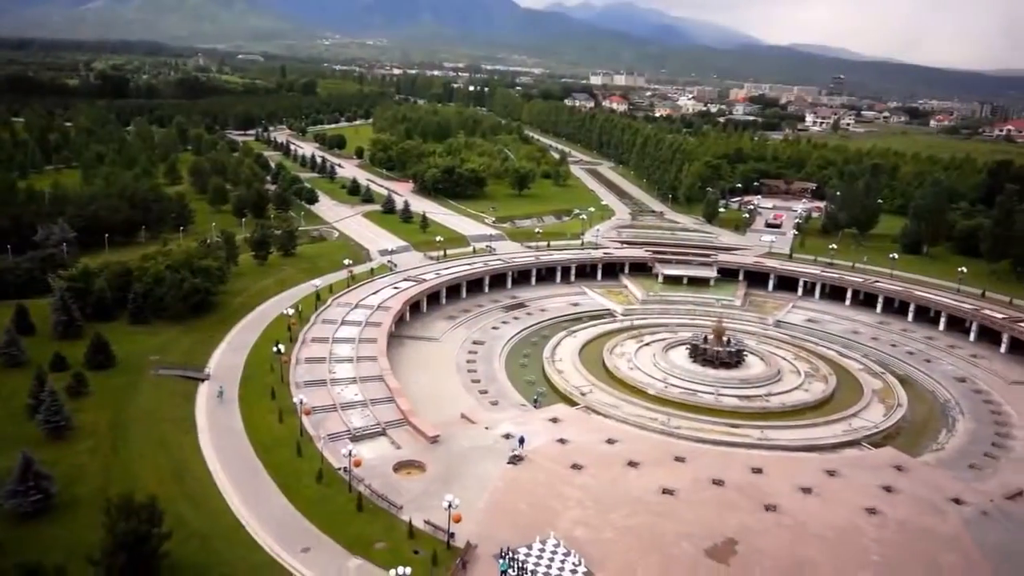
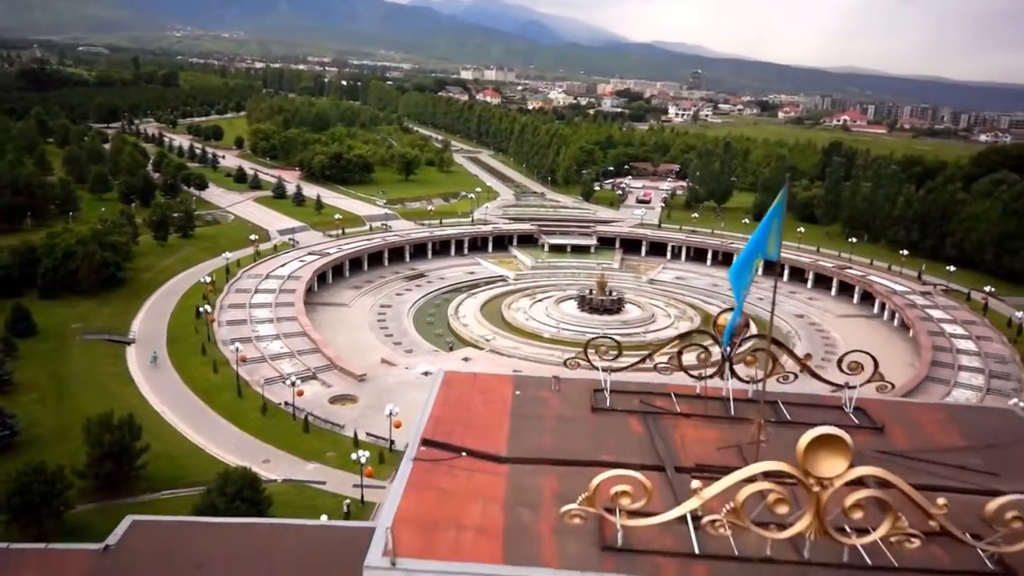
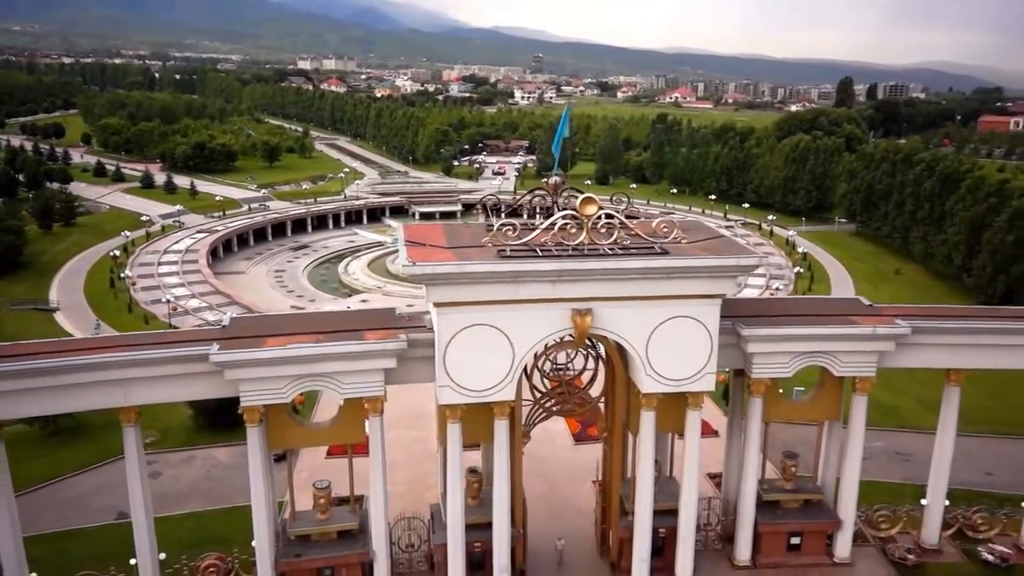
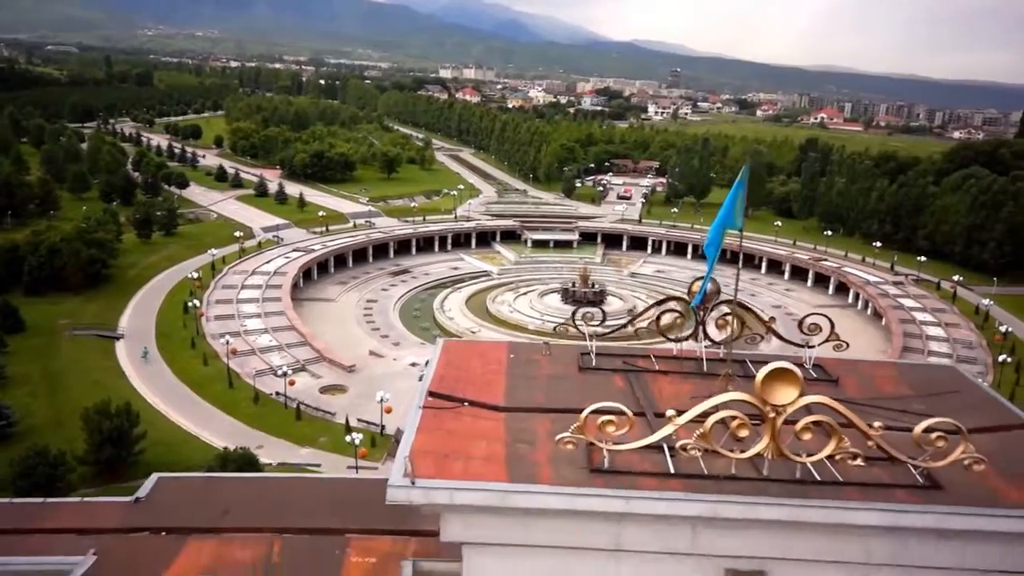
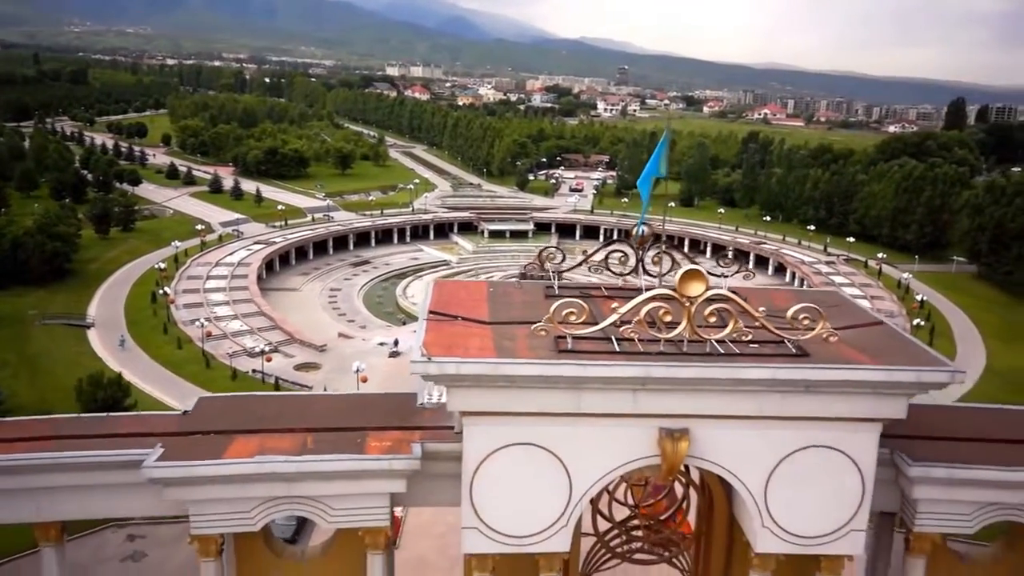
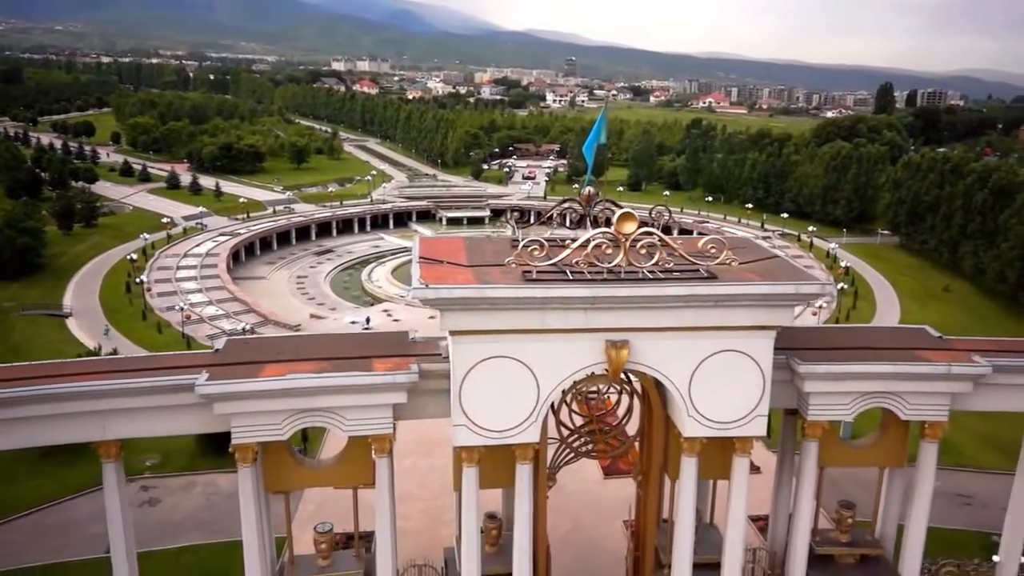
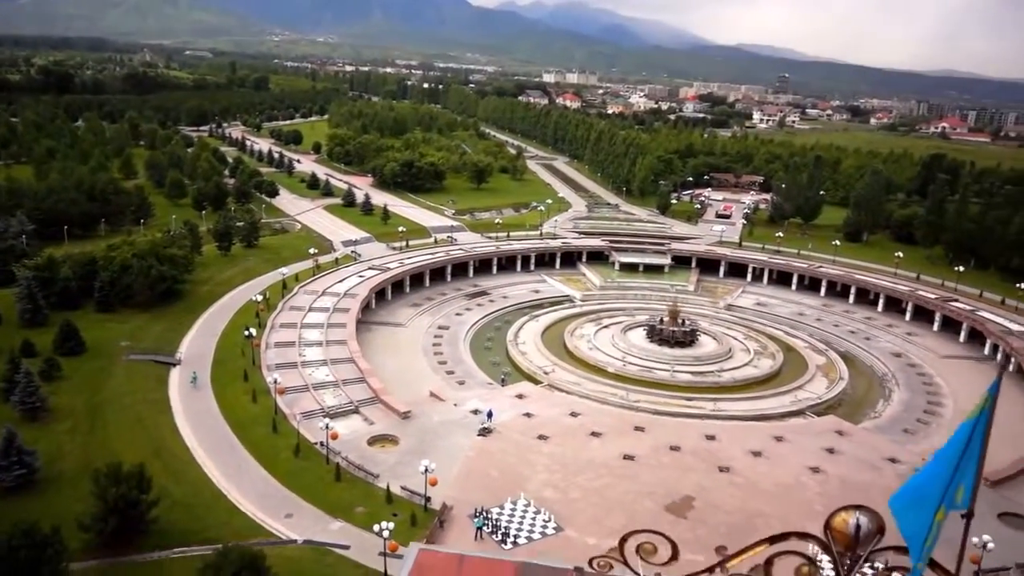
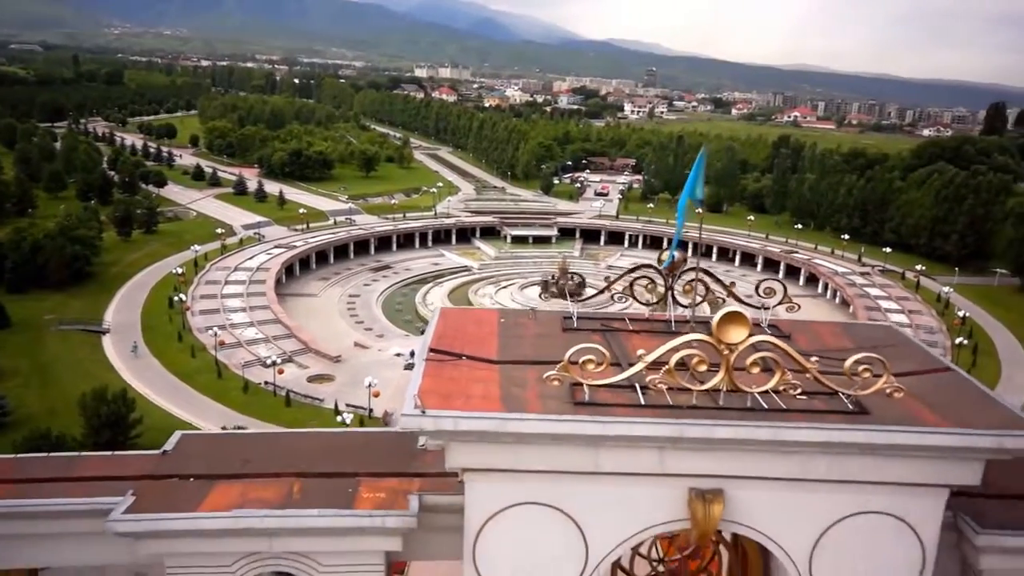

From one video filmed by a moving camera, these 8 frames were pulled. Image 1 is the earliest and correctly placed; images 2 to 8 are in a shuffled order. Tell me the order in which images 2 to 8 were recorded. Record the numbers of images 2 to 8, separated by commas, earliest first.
7, 2, 4, 8, 5, 6, 3
